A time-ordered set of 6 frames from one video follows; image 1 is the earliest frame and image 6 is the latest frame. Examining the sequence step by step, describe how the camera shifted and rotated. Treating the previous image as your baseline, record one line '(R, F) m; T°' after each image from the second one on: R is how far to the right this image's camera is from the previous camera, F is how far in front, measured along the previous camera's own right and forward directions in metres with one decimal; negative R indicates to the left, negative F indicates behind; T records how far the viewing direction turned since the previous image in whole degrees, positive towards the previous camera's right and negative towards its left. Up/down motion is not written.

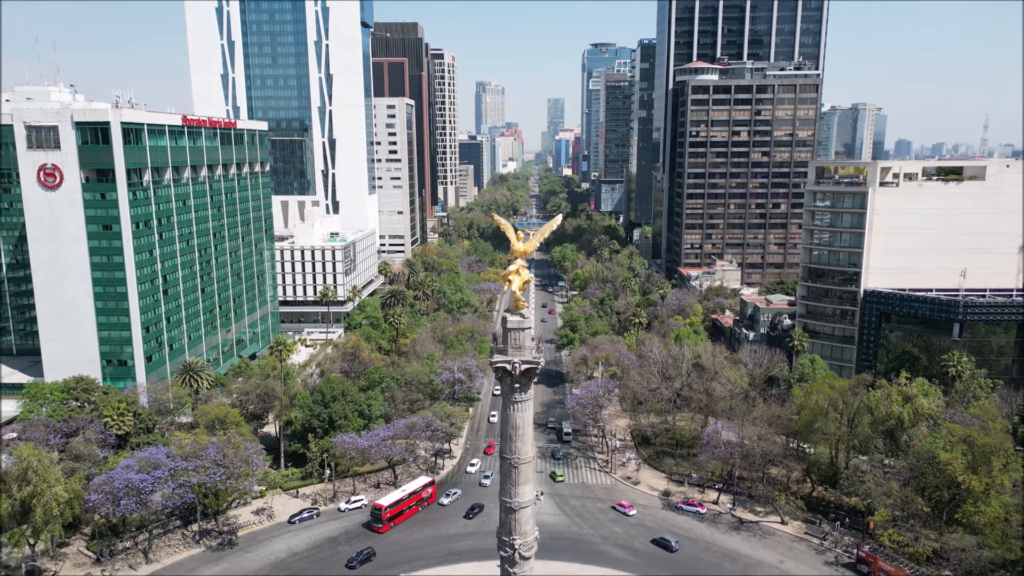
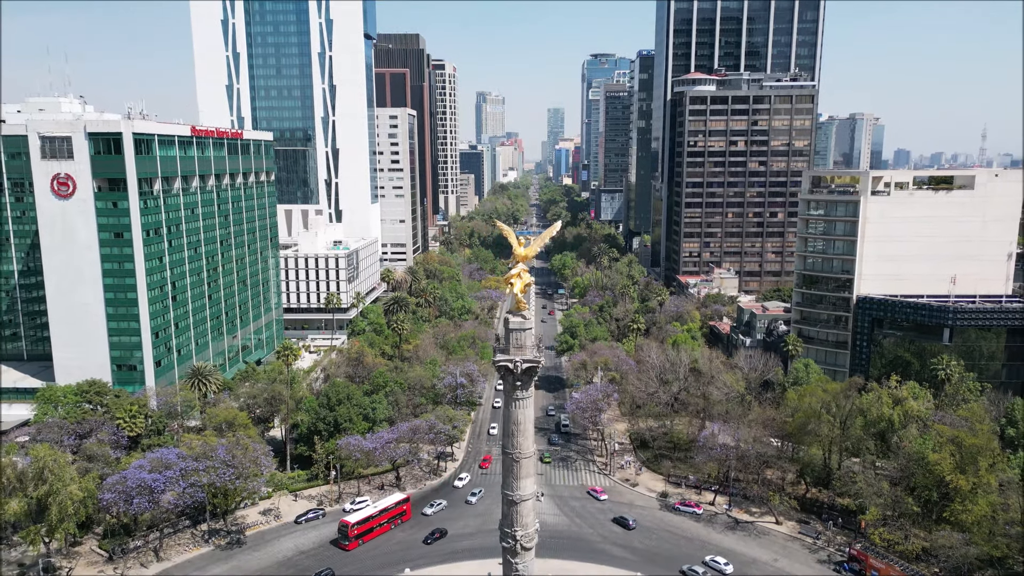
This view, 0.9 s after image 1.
(-0.1, -1.6) m; 0°
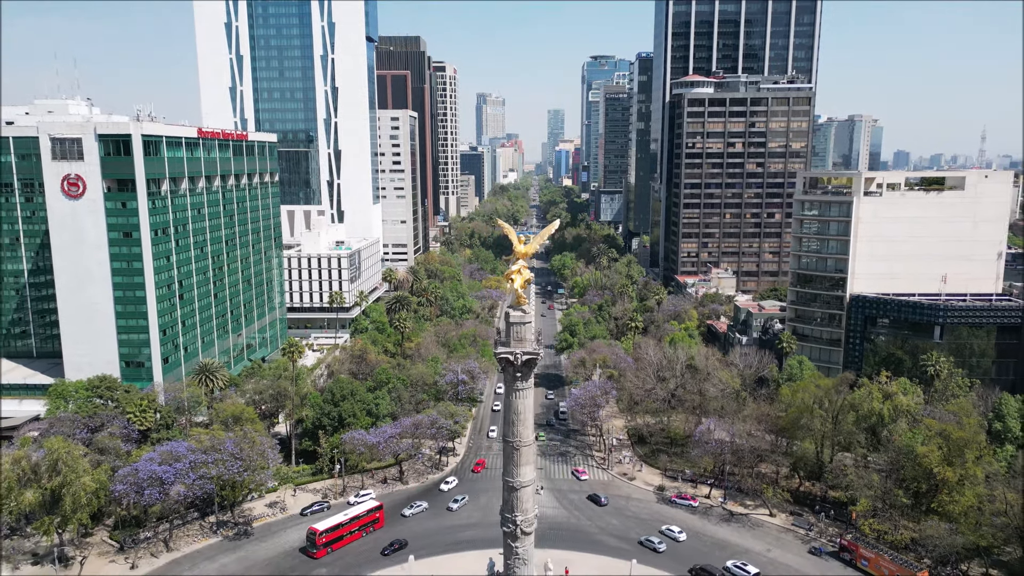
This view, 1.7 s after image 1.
(0.0, -1.5) m; 0°
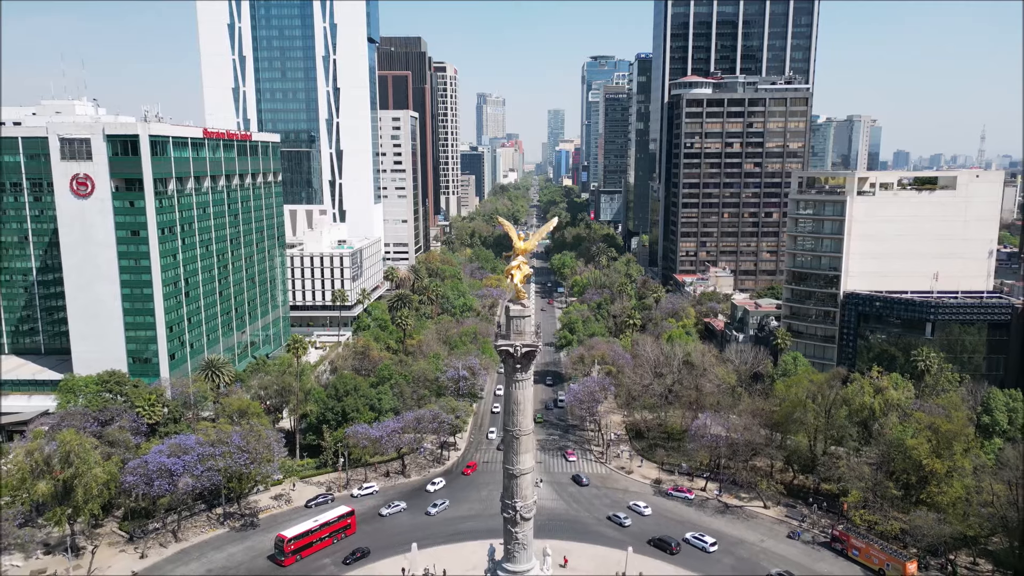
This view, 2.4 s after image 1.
(0.0, -1.3) m; 0°
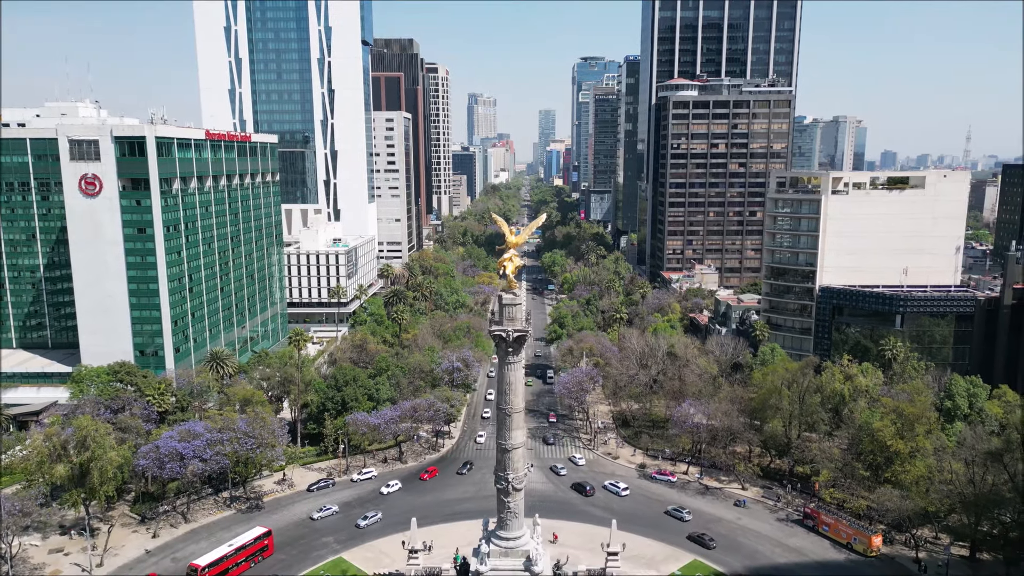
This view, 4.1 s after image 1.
(-0.1, -3.3) m; +1°
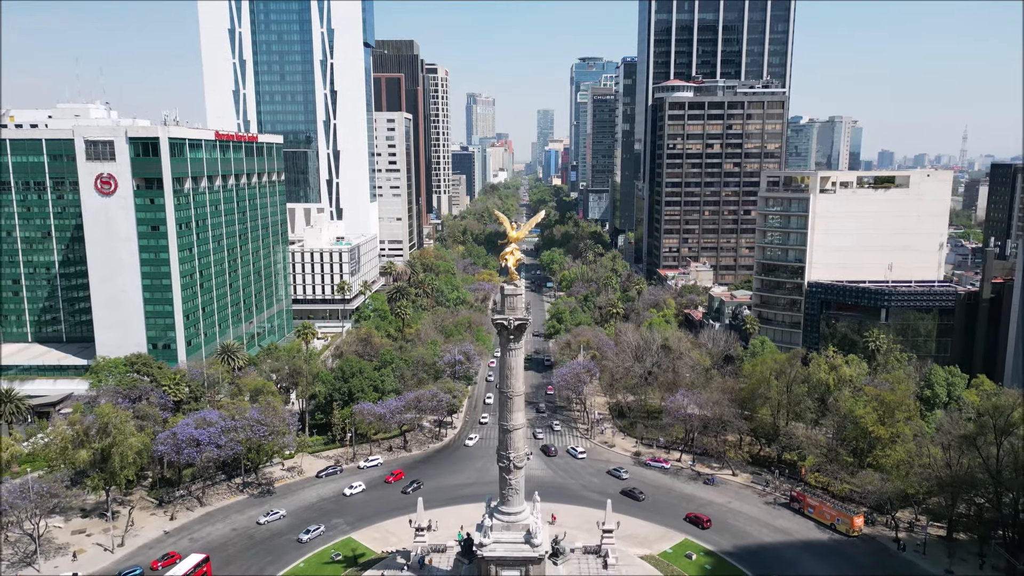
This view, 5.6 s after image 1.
(-0.2, -2.8) m; 0°
